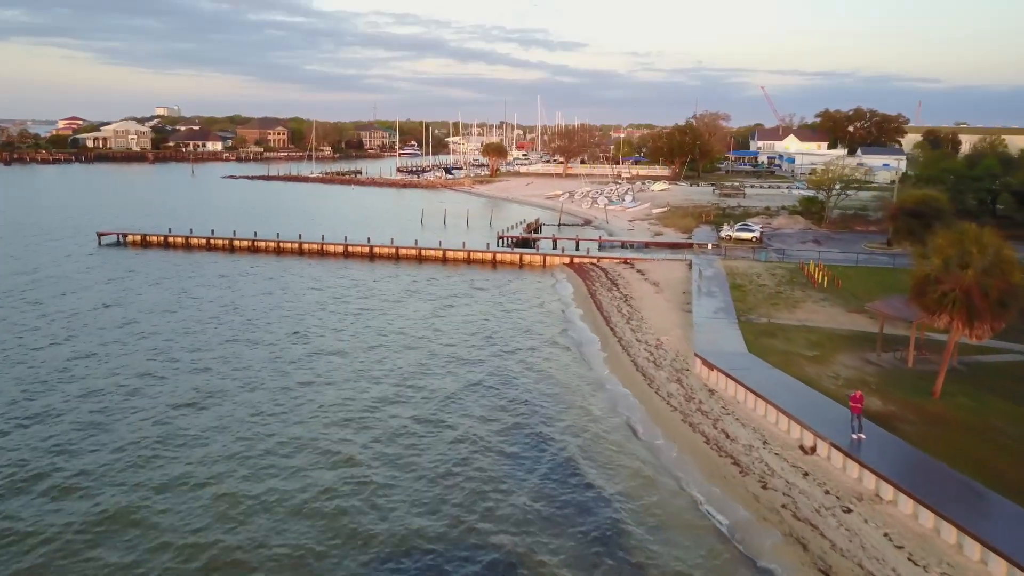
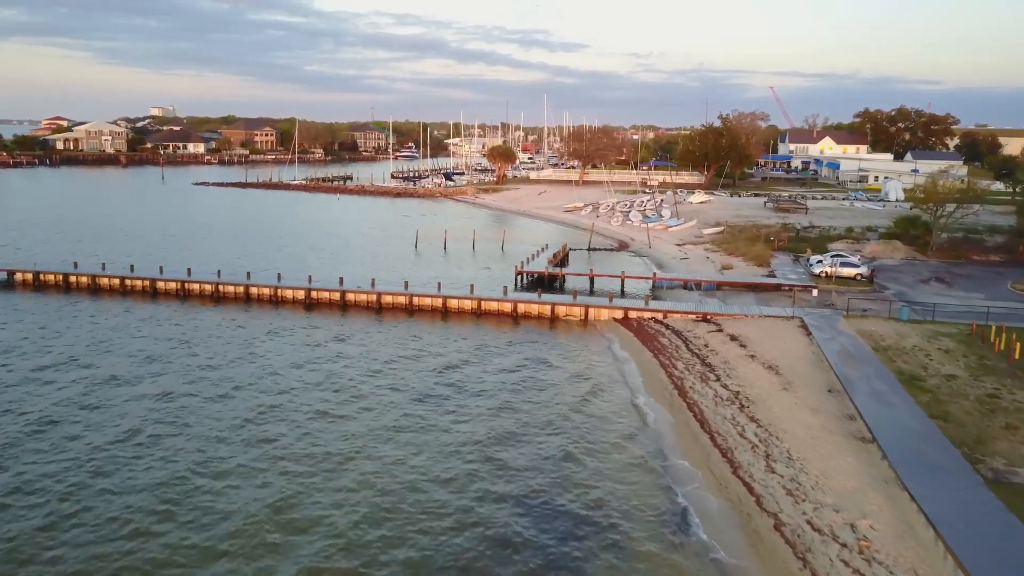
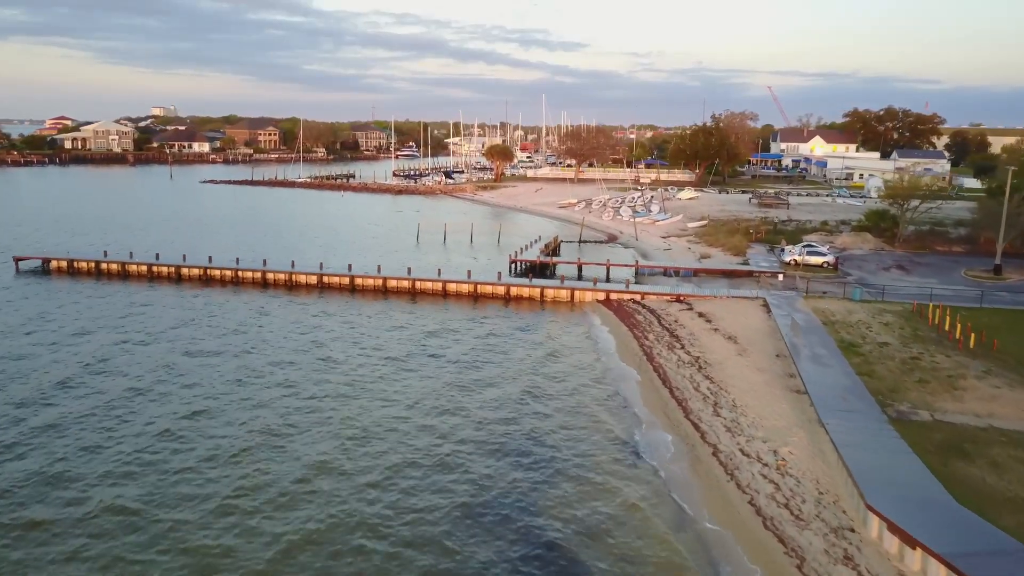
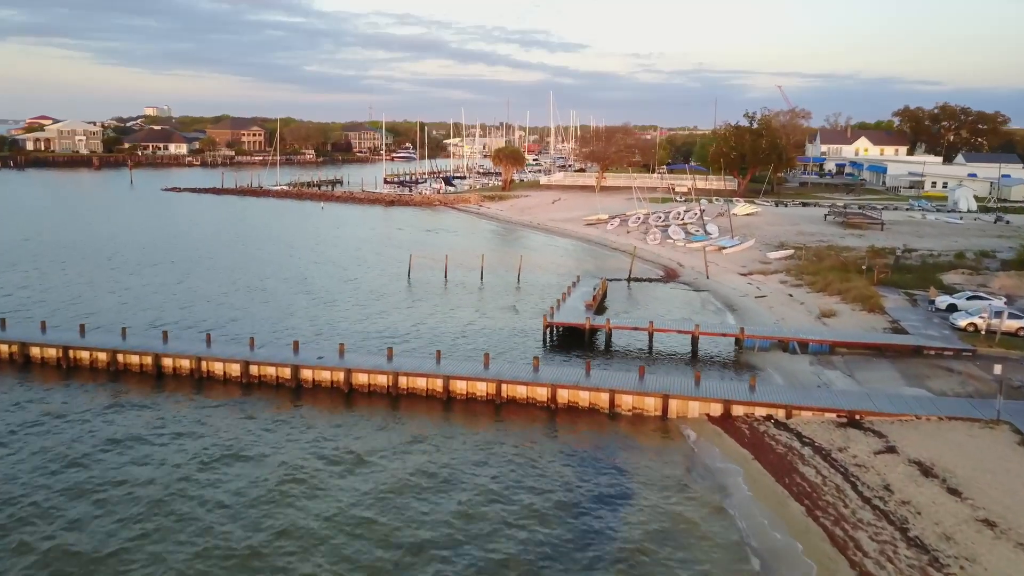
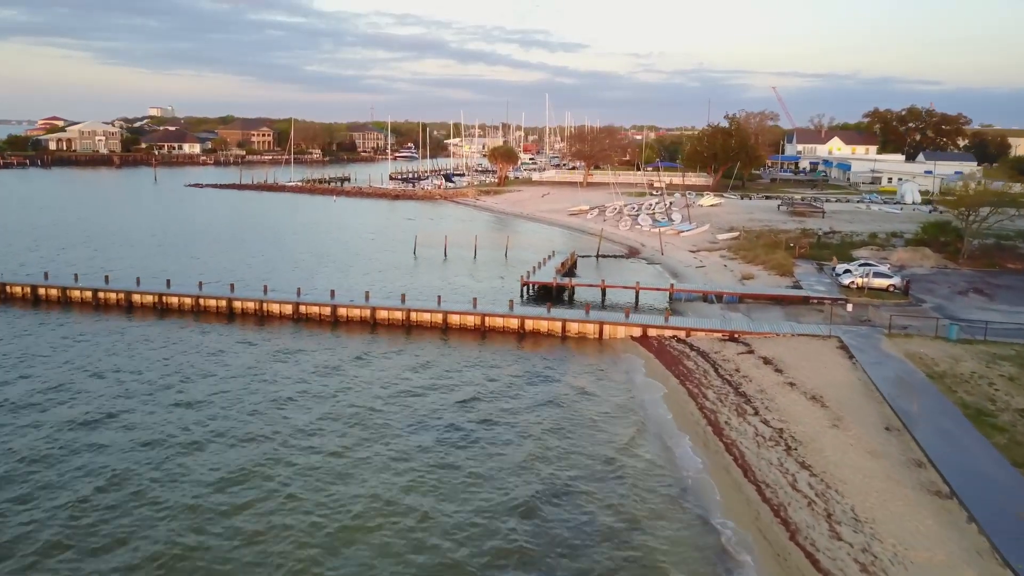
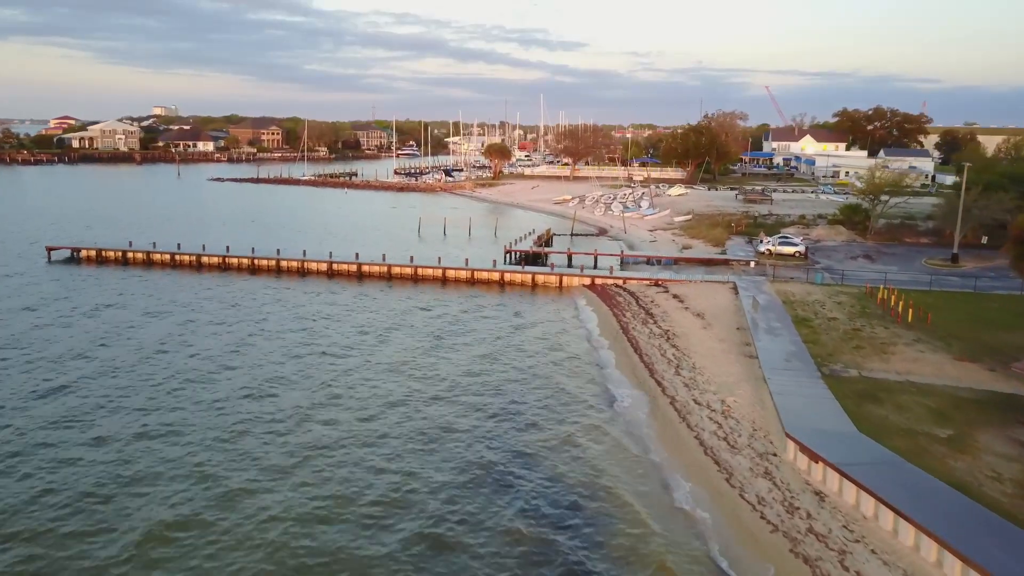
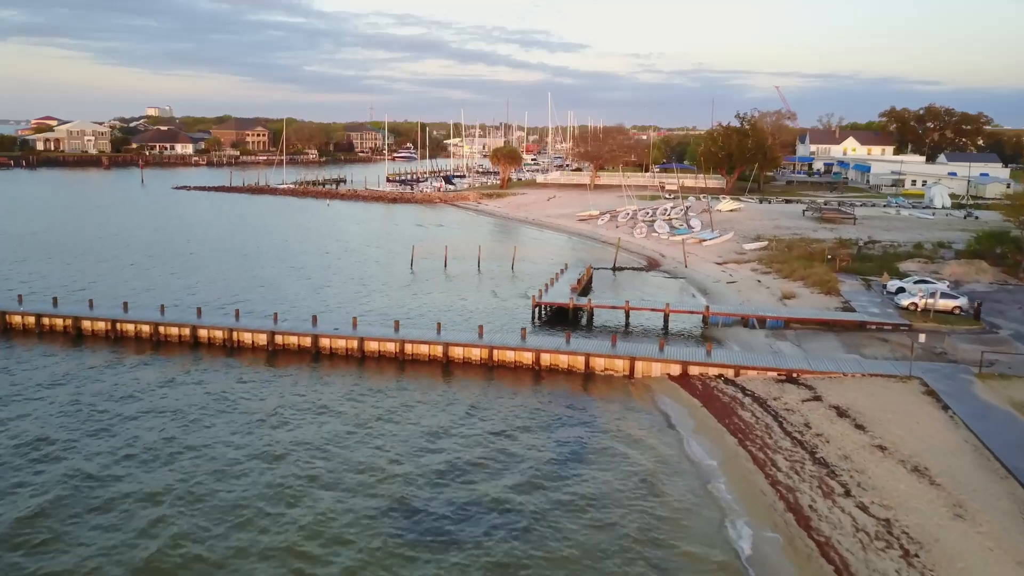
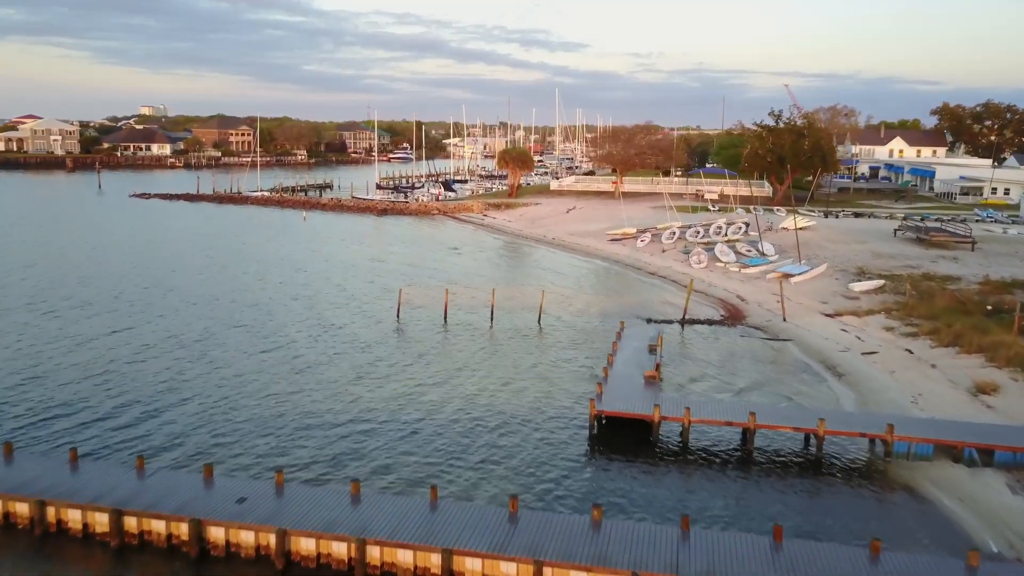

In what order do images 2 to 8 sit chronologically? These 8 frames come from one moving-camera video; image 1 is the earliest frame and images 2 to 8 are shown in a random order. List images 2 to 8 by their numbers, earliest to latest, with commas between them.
6, 3, 2, 5, 7, 4, 8
